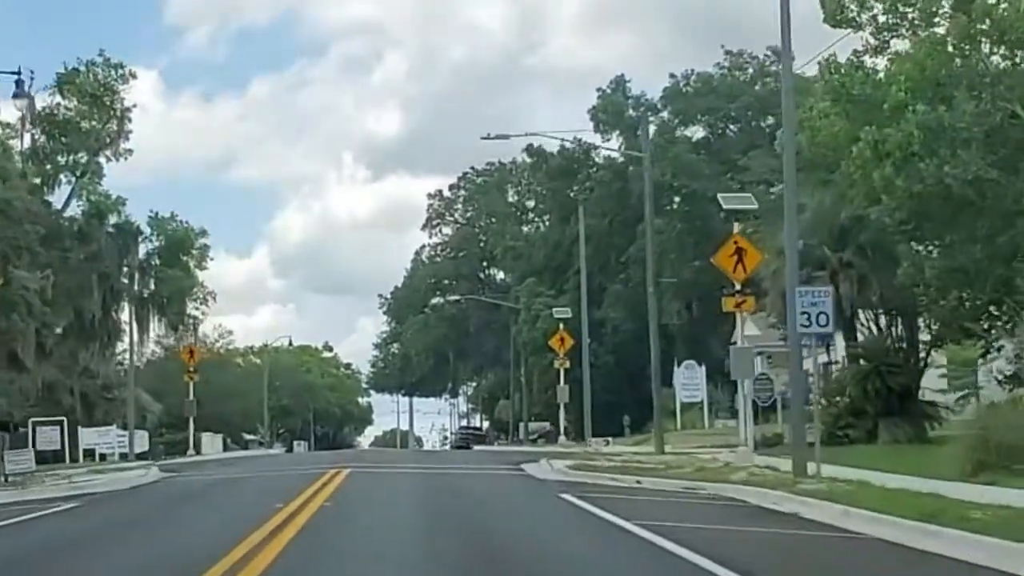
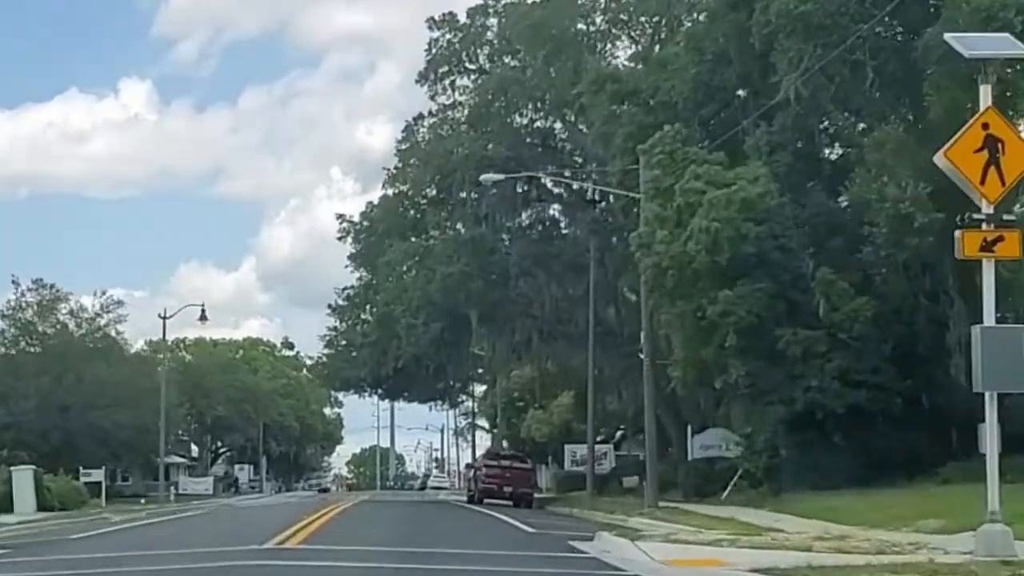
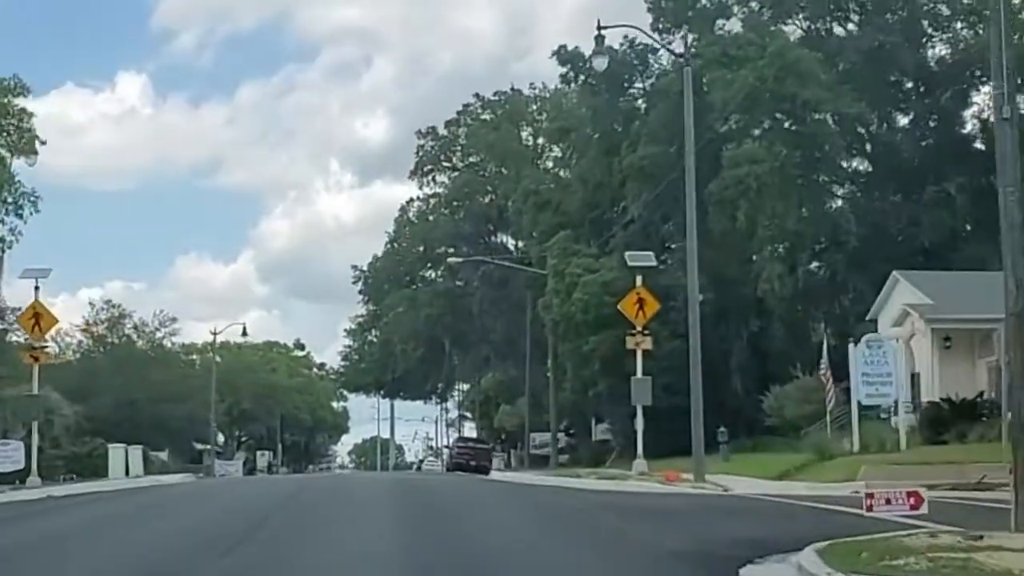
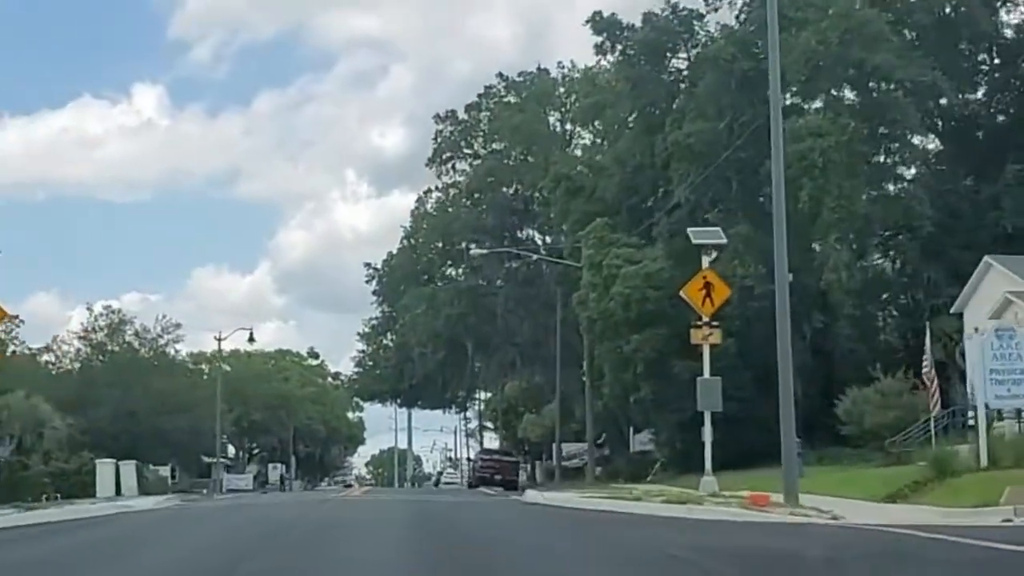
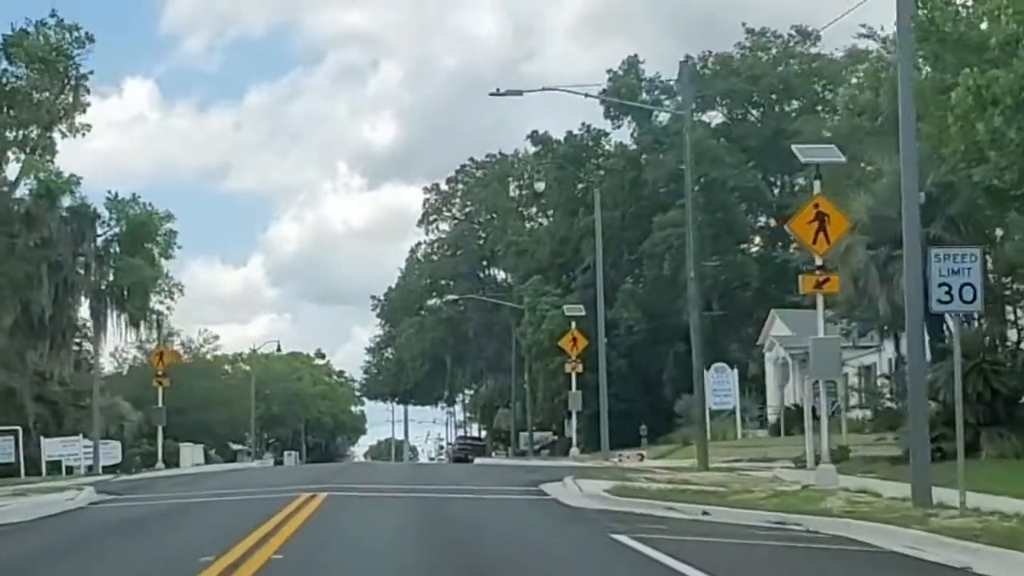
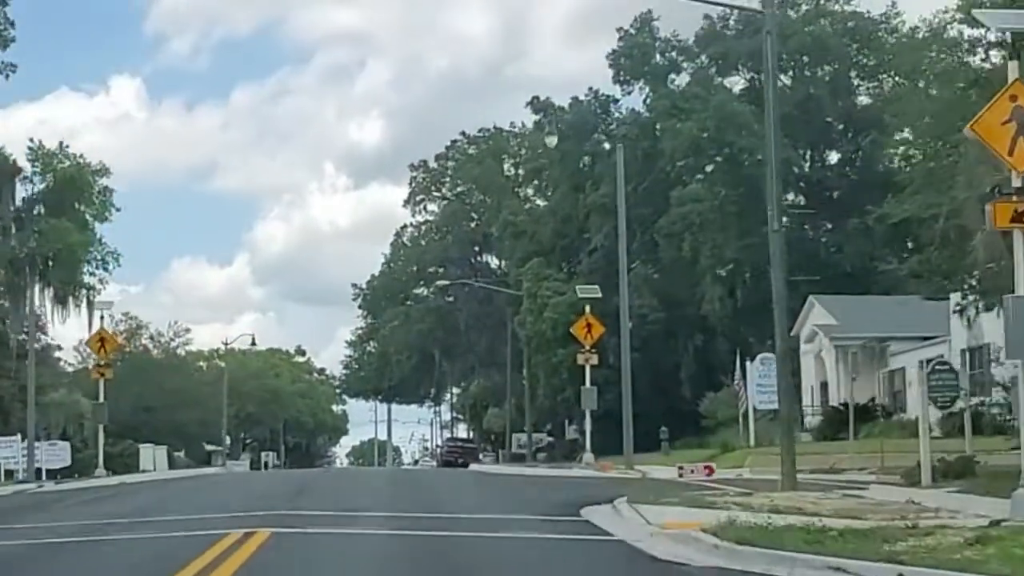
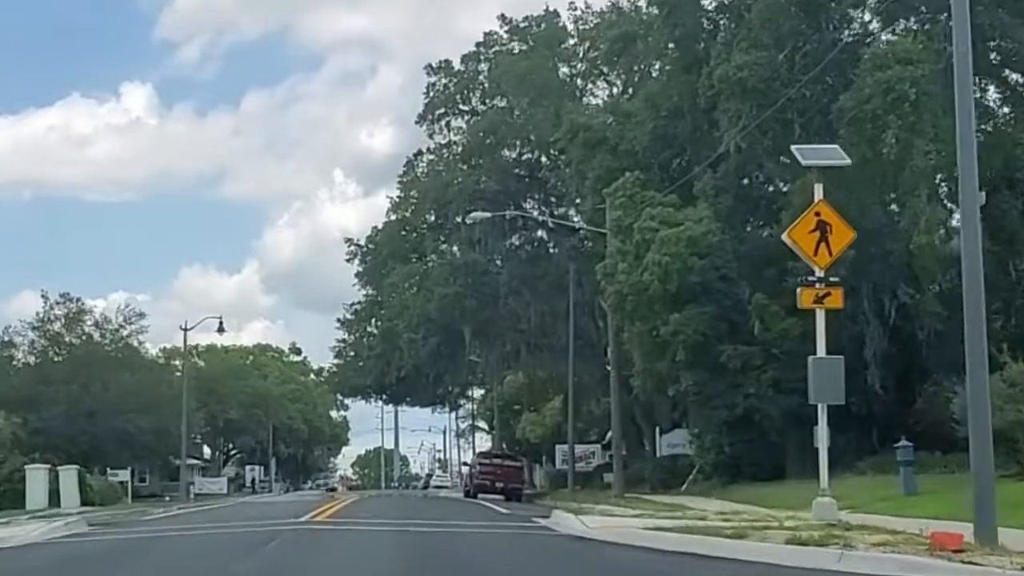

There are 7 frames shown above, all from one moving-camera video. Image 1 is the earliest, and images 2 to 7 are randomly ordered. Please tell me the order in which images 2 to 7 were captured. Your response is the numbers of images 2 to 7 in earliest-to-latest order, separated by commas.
5, 6, 3, 4, 7, 2
